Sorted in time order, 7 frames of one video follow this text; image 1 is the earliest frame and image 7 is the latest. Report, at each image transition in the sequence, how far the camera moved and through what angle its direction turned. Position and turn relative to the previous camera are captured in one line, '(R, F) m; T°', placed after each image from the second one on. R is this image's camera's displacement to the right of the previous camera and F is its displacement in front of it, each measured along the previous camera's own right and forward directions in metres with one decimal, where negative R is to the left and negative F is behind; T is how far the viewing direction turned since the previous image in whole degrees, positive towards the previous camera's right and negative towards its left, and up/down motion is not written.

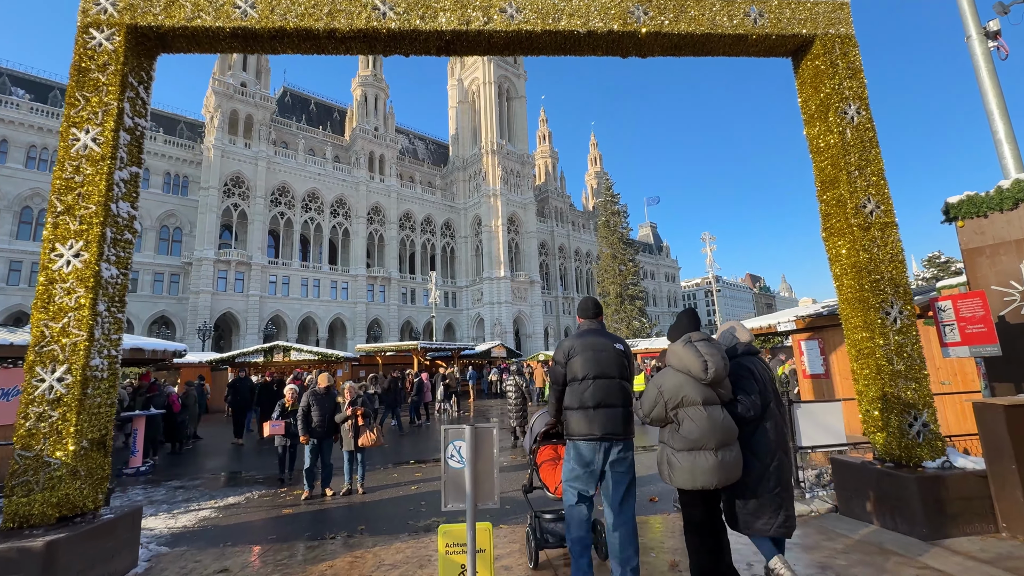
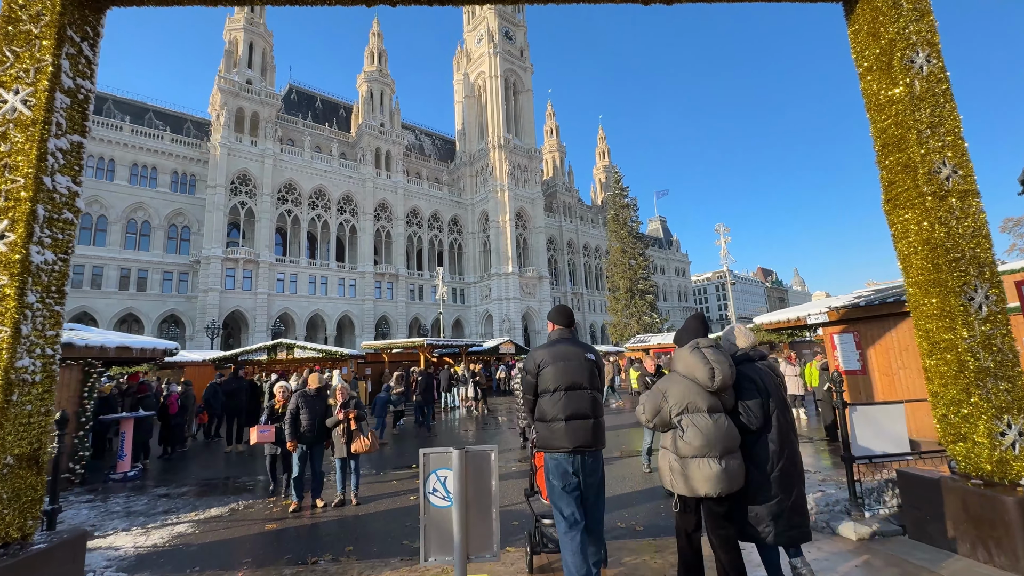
(0.0, +0.5) m; -1°
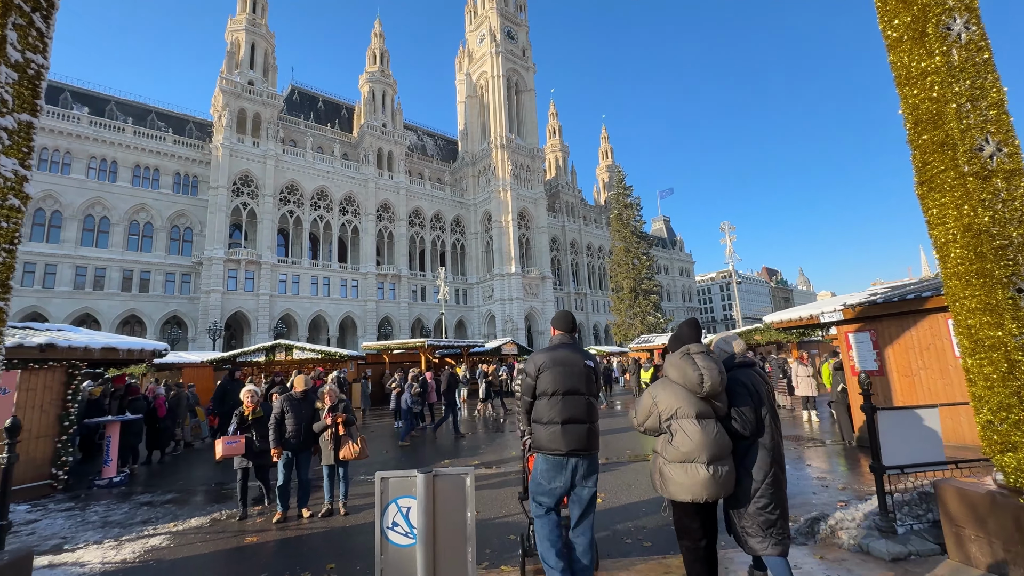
(+0.1, +0.3) m; 0°
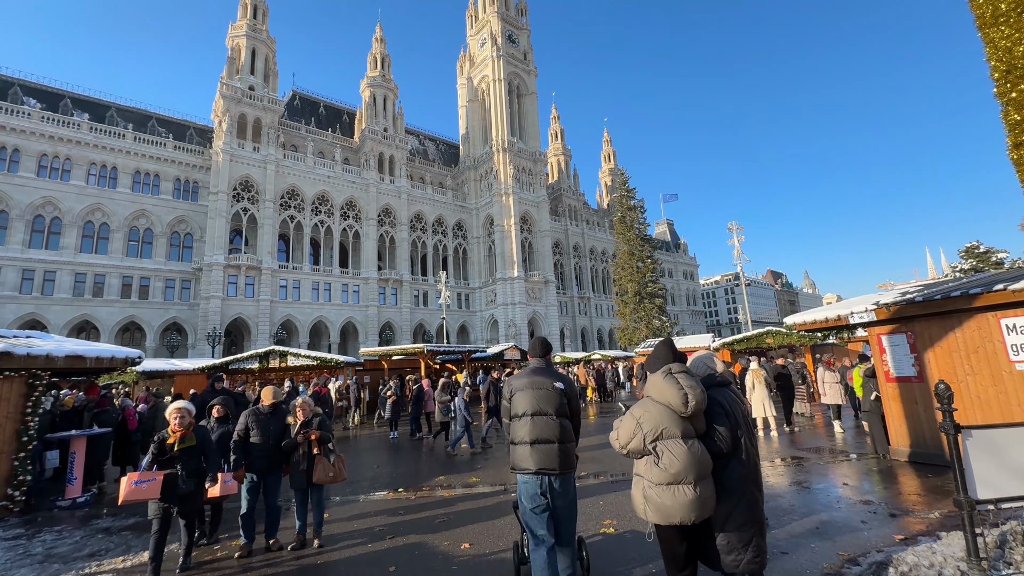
(+0.1, +0.6) m; 0°
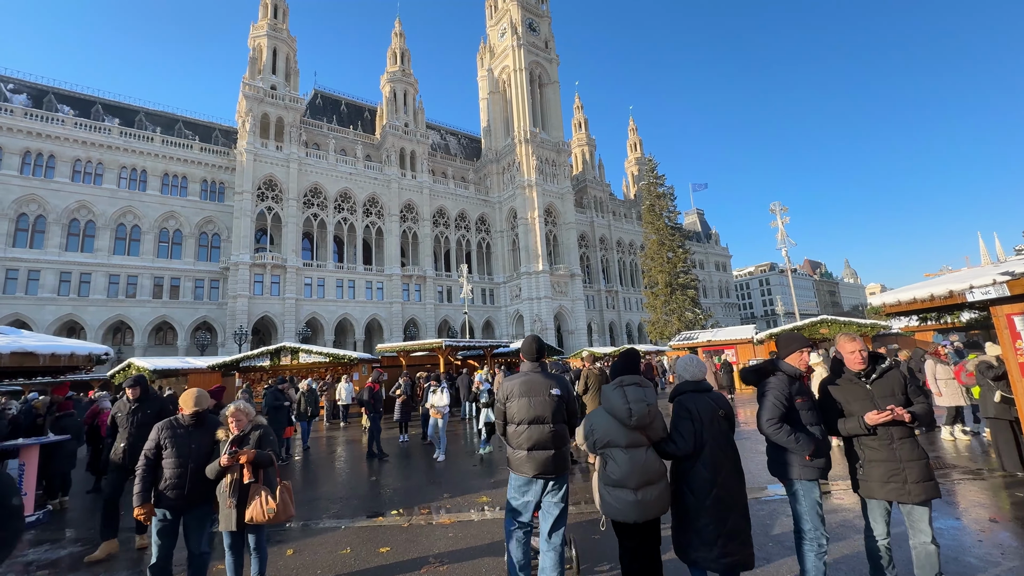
(+0.1, +1.3) m; -3°
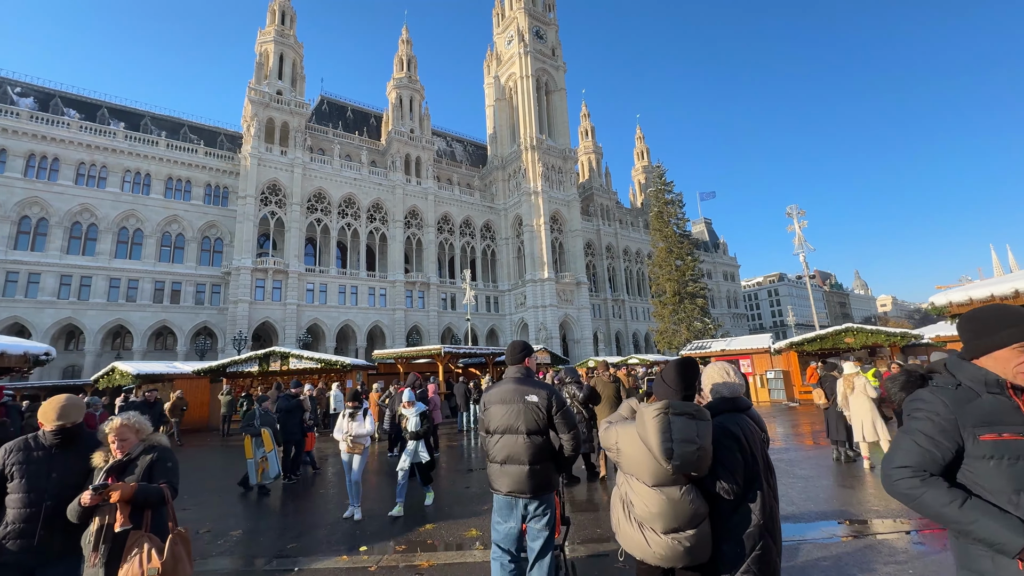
(+0.1, +0.9) m; -1°
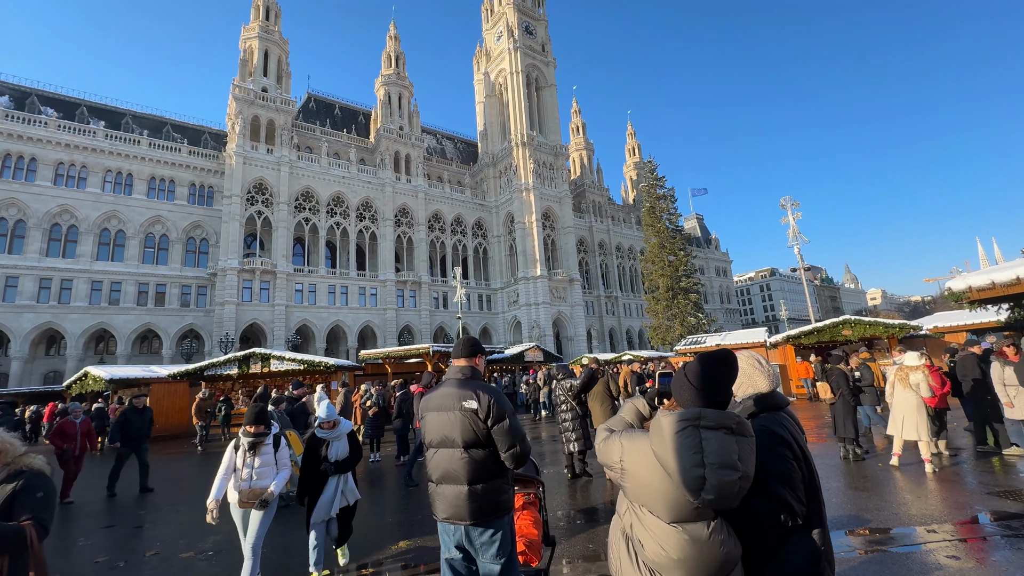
(+0.1, +0.5) m; +1°
